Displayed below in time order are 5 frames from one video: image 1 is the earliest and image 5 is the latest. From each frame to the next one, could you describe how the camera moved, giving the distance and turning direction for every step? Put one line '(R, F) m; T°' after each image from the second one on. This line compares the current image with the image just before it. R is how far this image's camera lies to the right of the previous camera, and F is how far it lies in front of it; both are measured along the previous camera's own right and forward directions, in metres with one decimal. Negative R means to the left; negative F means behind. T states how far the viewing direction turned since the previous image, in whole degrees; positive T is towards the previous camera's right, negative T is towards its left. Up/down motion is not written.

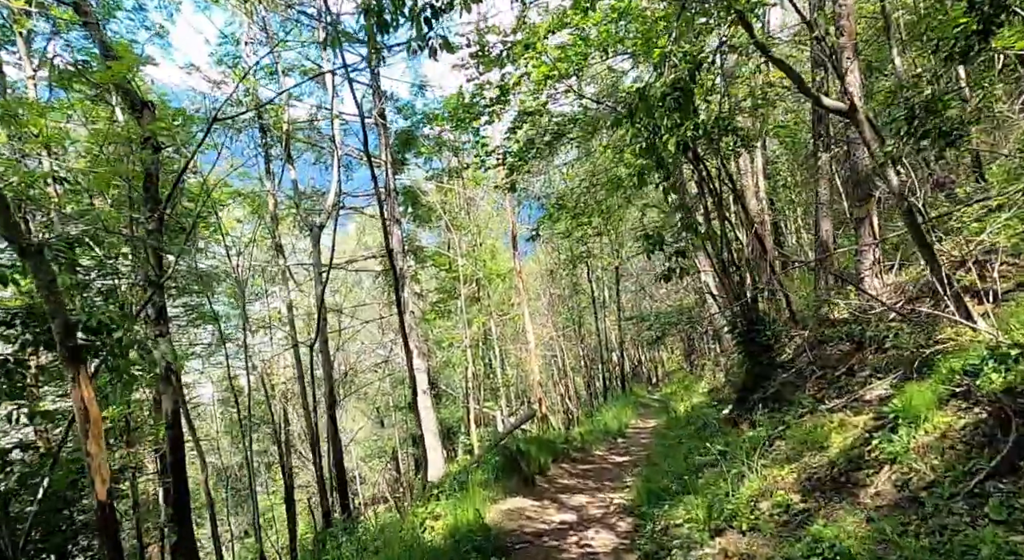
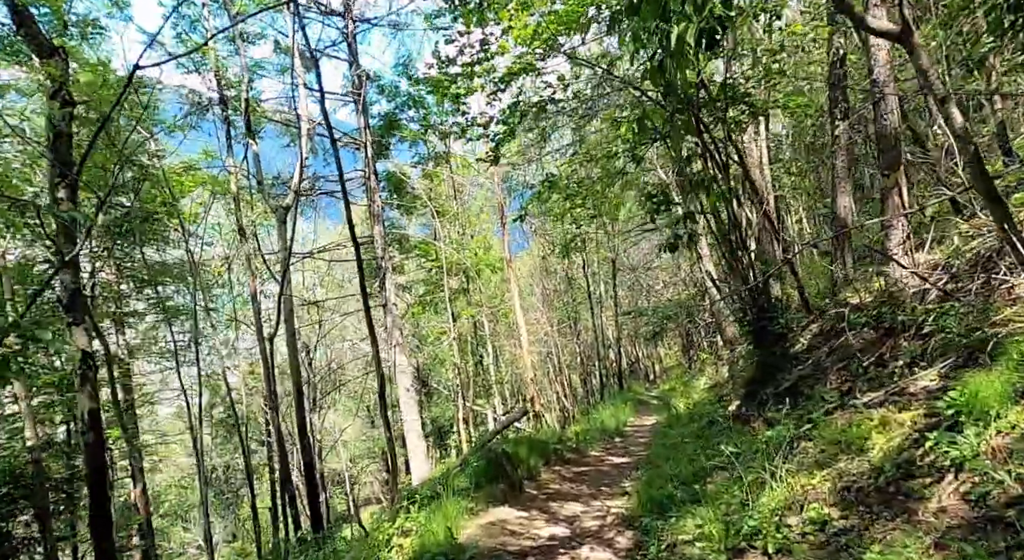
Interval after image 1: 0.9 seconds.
(+0.1, +1.0) m; 0°
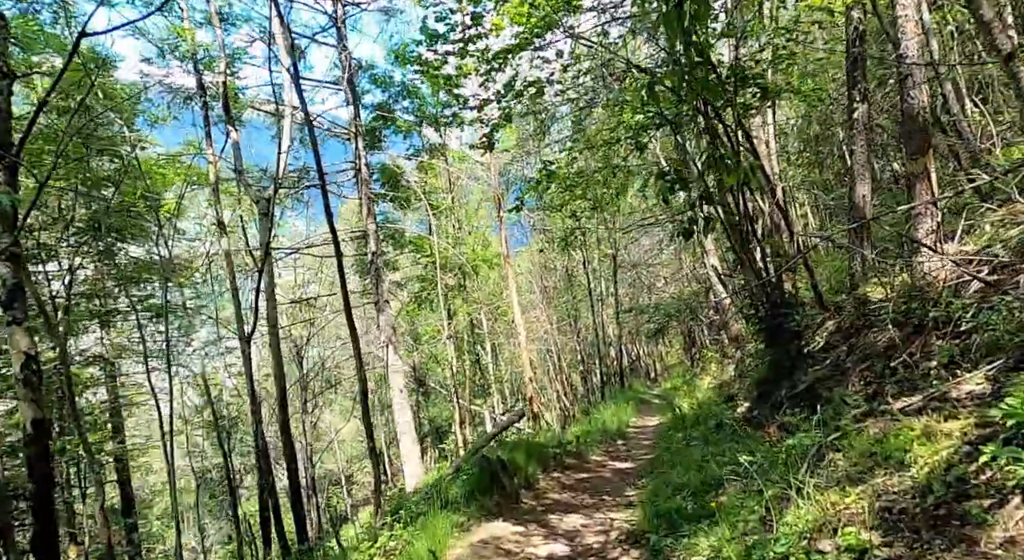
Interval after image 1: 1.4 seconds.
(0.0, +0.6) m; 0°
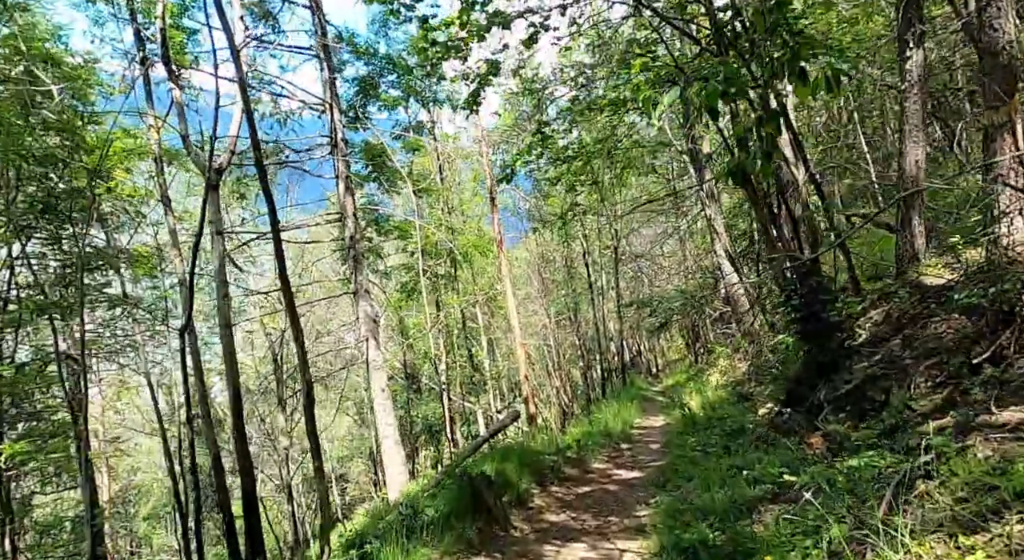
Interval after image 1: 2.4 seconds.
(+0.1, +1.3) m; 0°
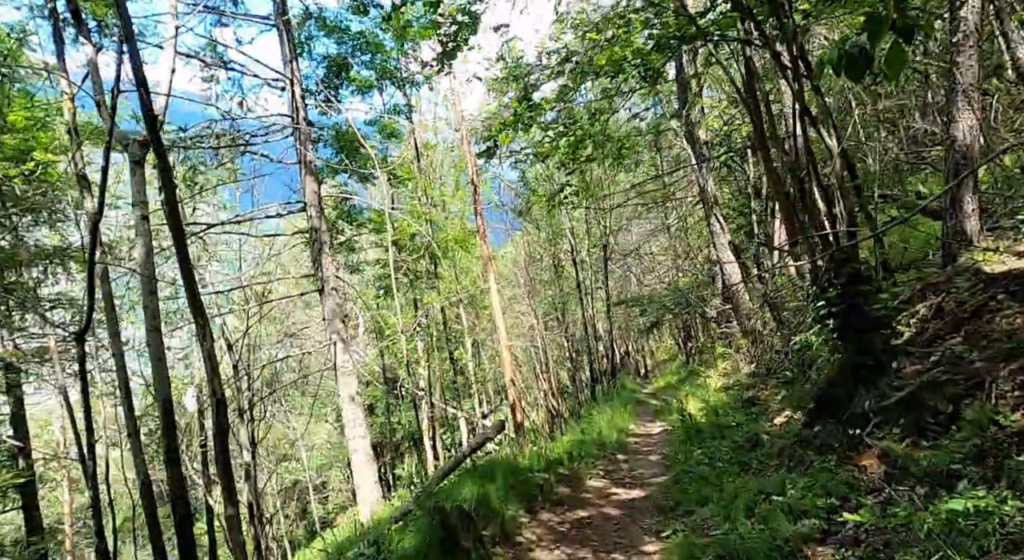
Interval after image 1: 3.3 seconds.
(0.0, +1.2) m; +1°
